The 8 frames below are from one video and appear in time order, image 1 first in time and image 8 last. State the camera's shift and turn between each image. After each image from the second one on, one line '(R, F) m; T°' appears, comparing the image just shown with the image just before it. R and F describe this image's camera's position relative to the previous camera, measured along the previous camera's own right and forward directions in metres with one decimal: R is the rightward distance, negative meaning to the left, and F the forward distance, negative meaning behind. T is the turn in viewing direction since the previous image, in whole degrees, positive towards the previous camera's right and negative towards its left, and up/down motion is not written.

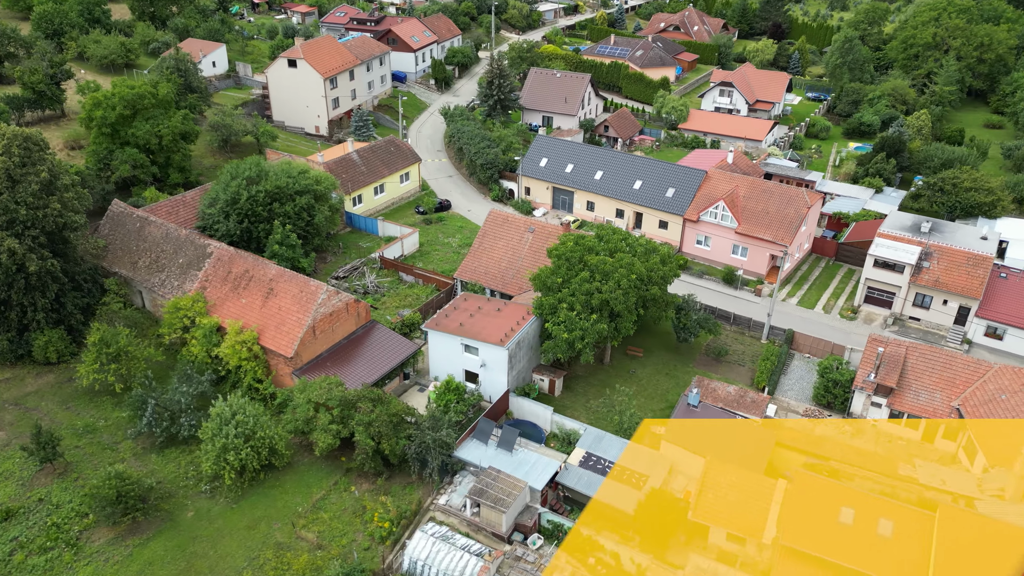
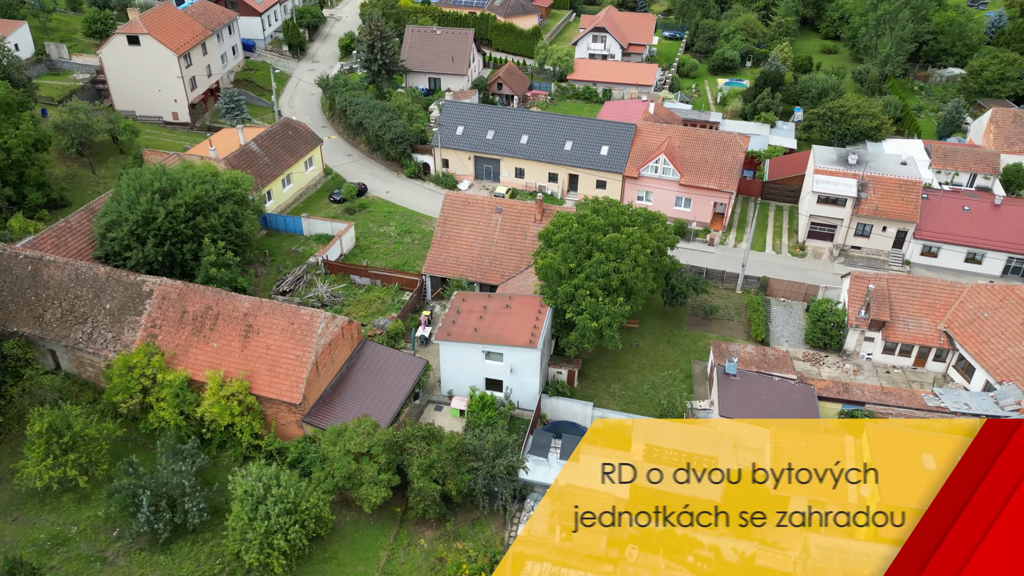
(-7.7, +4.0) m; +14°
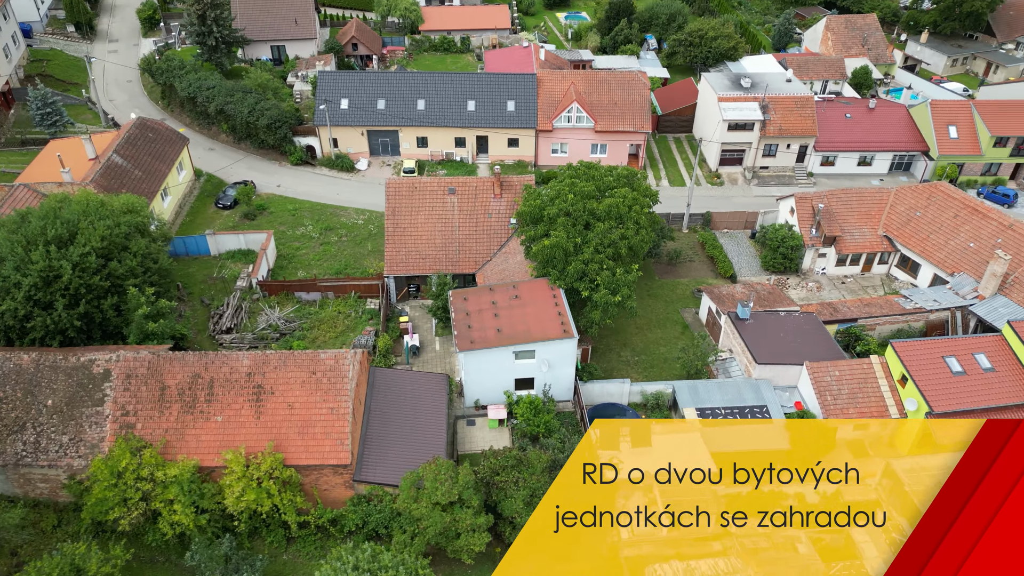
(-7.8, +3.8) m; +15°
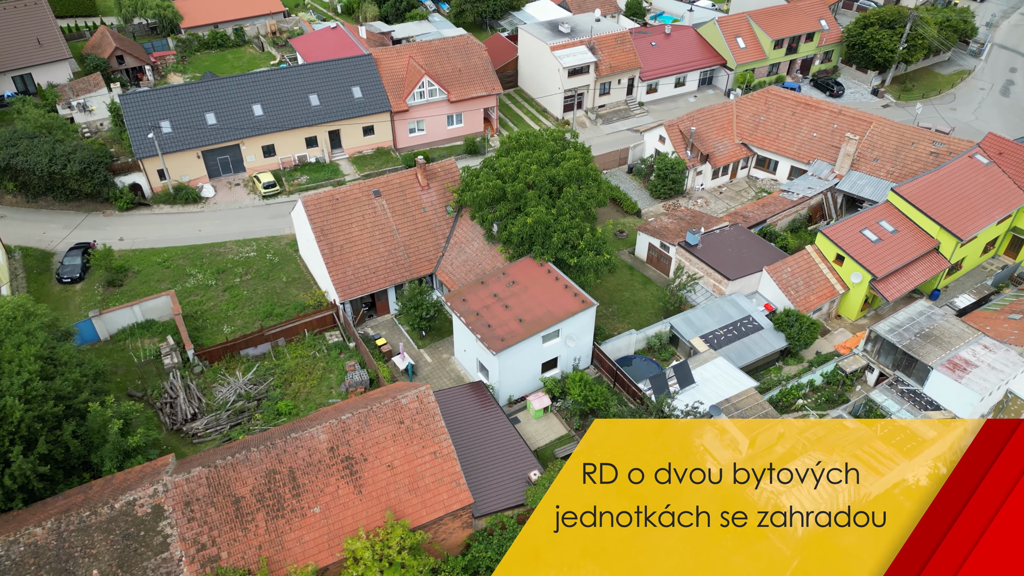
(-9.4, +2.7) m; +20°
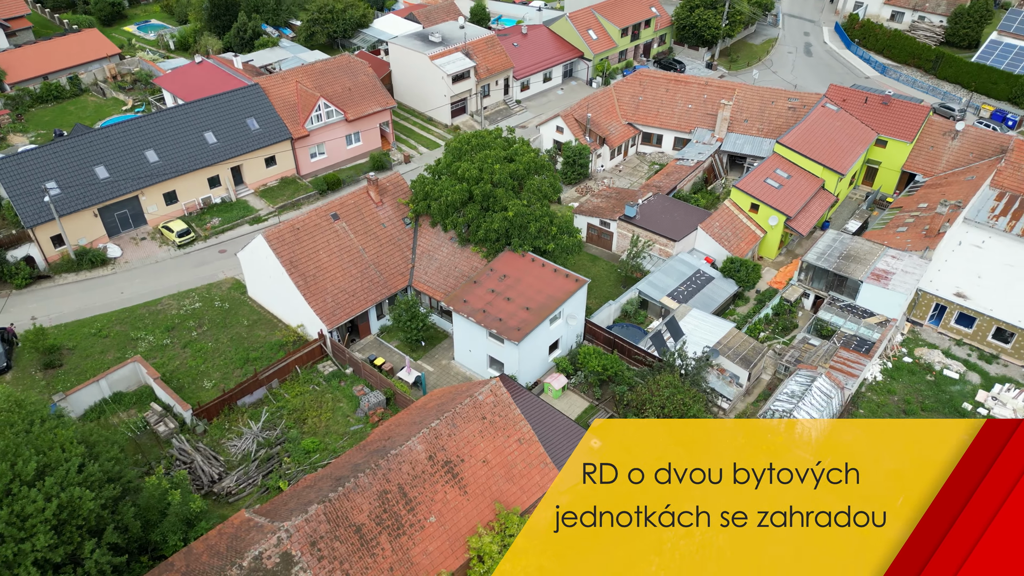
(-6.8, -0.2) m; +14°
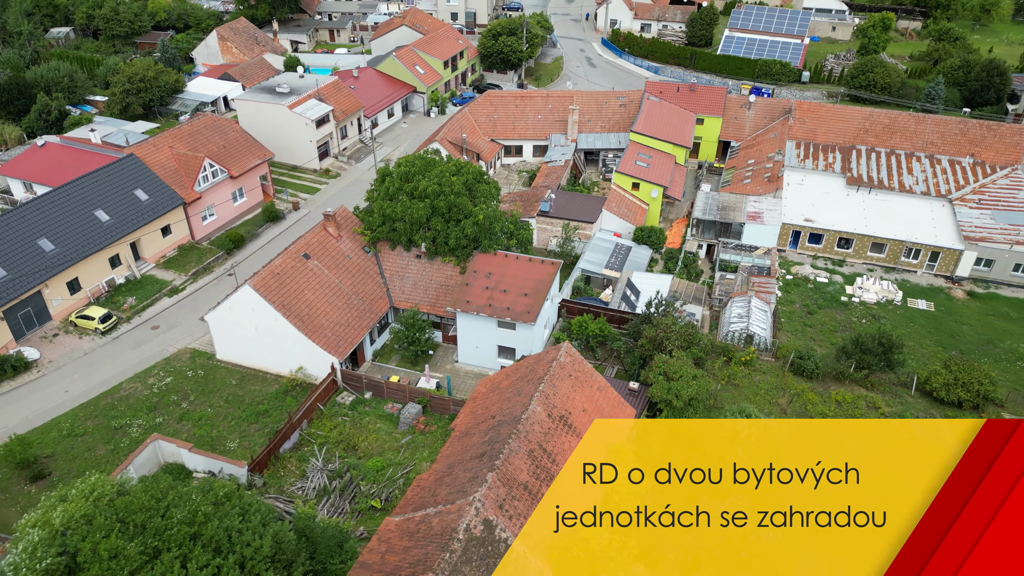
(-9.6, -1.4) m; +19°
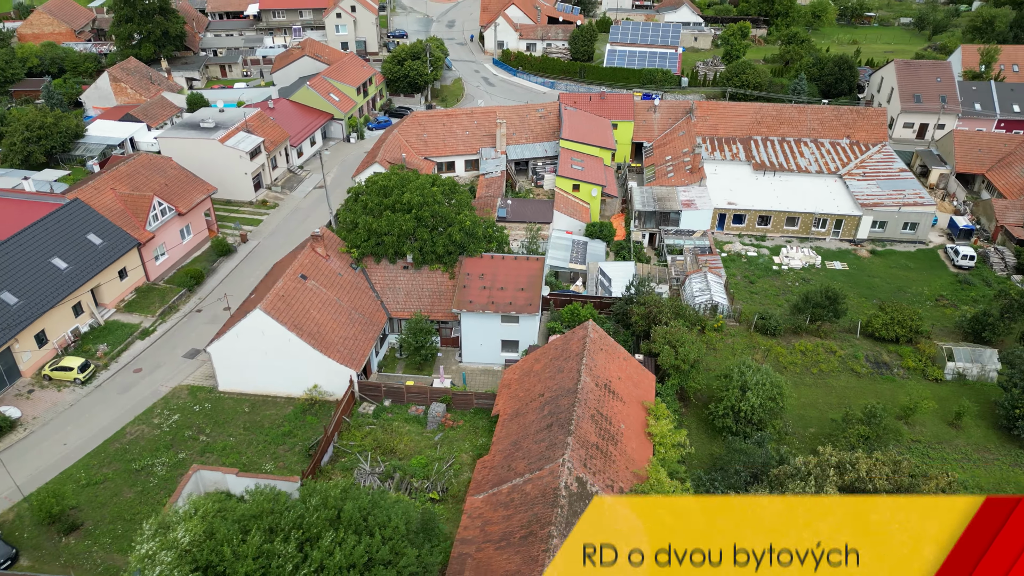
(-5.7, -1.5) m; +10°
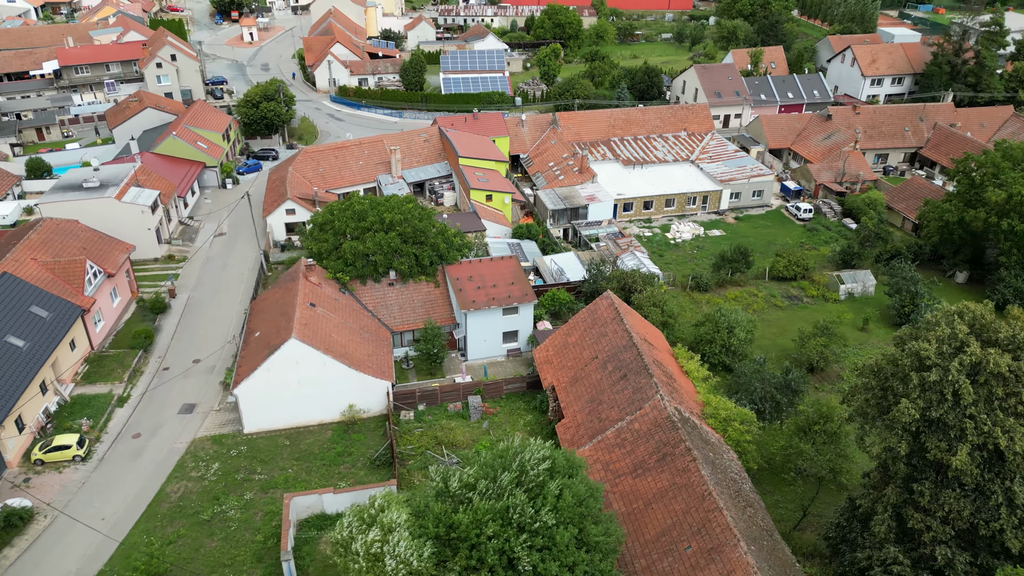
(-10.0, -1.6) m; +17°
